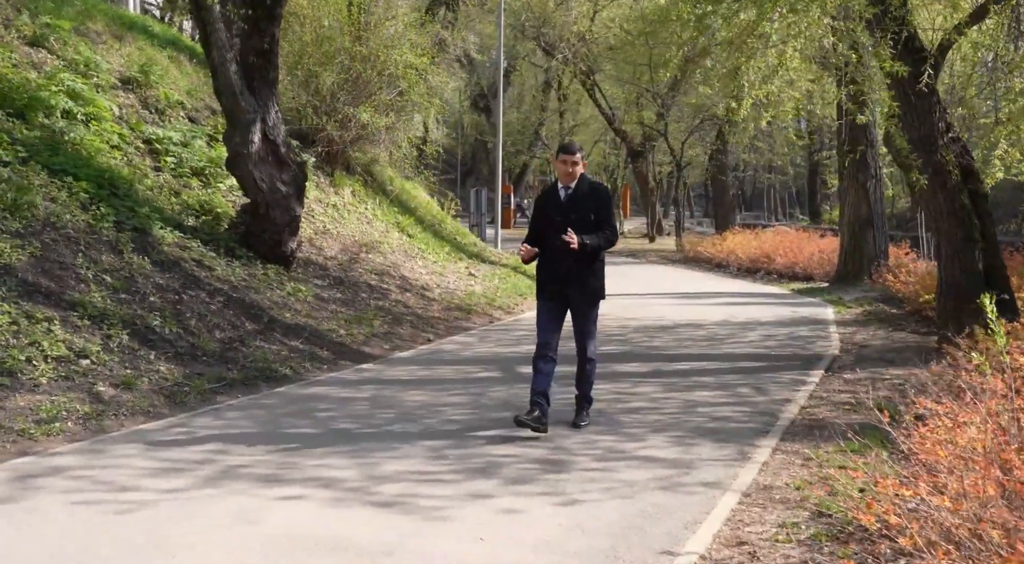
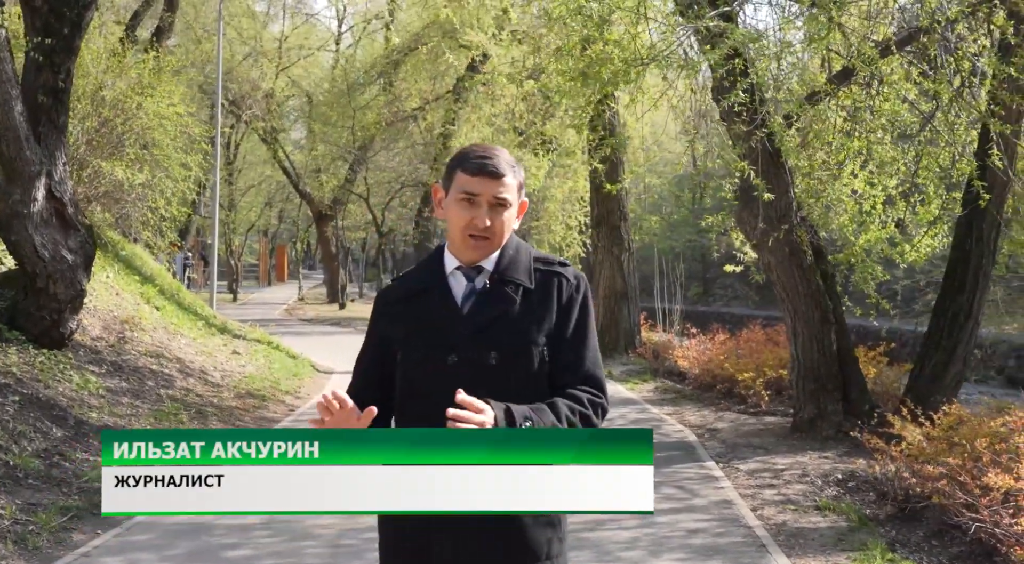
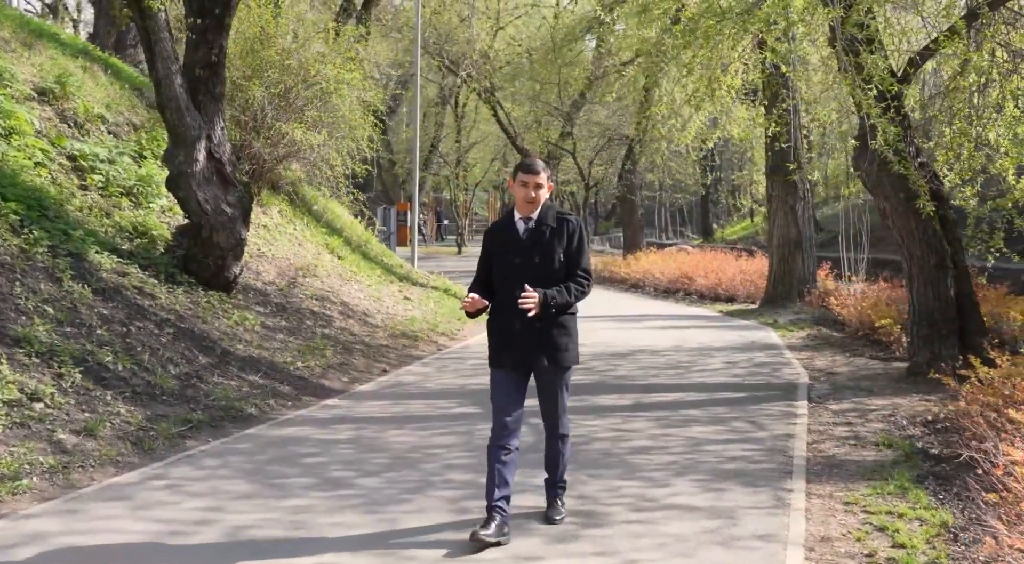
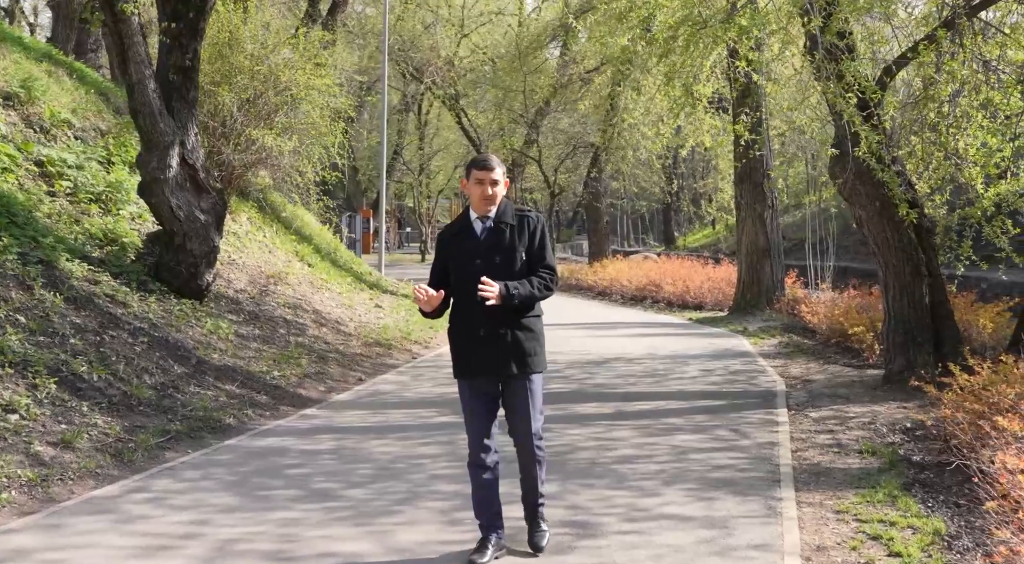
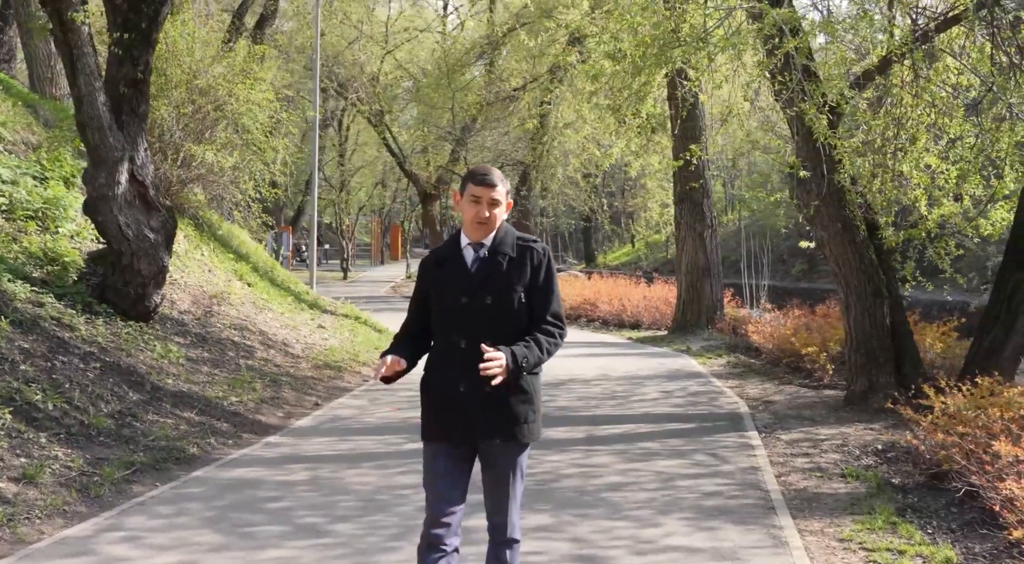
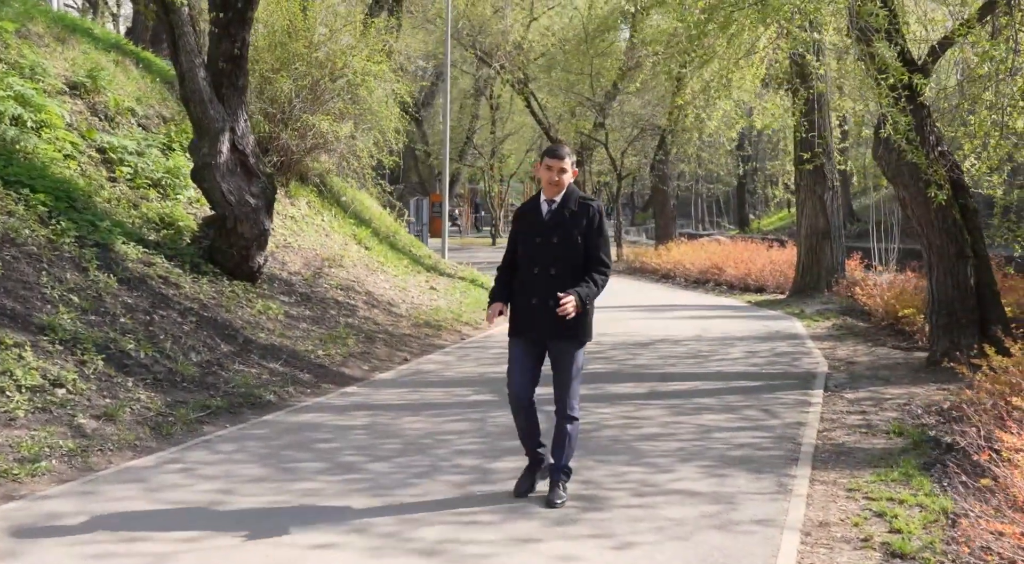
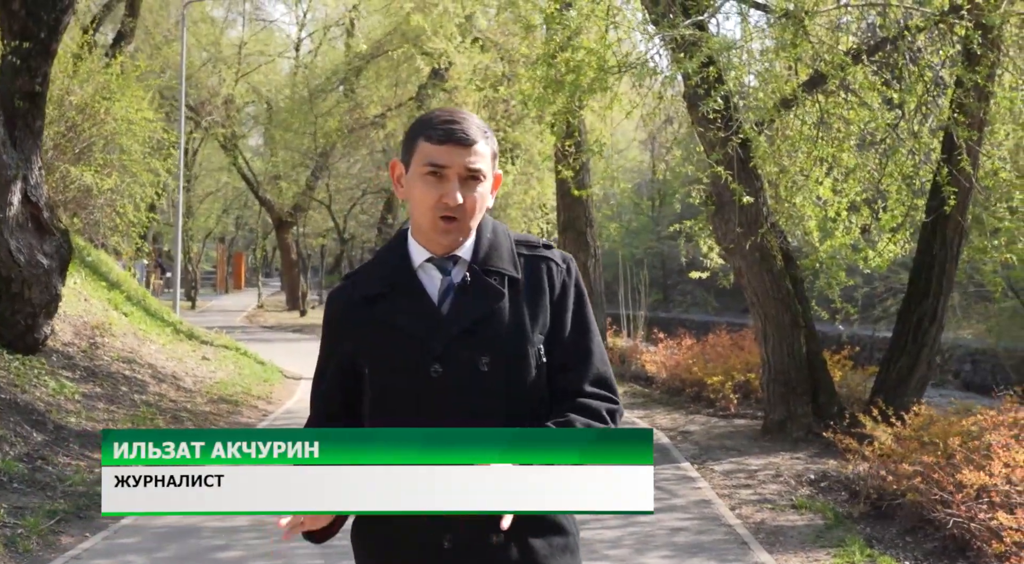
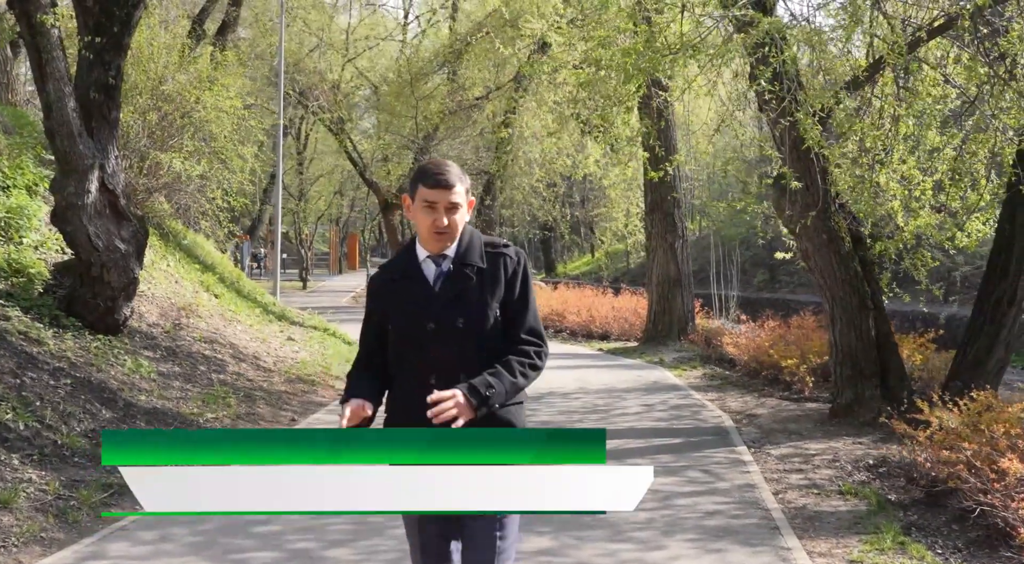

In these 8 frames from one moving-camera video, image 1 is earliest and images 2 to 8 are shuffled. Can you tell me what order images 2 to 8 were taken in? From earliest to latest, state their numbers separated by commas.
6, 3, 4, 5, 8, 2, 7
